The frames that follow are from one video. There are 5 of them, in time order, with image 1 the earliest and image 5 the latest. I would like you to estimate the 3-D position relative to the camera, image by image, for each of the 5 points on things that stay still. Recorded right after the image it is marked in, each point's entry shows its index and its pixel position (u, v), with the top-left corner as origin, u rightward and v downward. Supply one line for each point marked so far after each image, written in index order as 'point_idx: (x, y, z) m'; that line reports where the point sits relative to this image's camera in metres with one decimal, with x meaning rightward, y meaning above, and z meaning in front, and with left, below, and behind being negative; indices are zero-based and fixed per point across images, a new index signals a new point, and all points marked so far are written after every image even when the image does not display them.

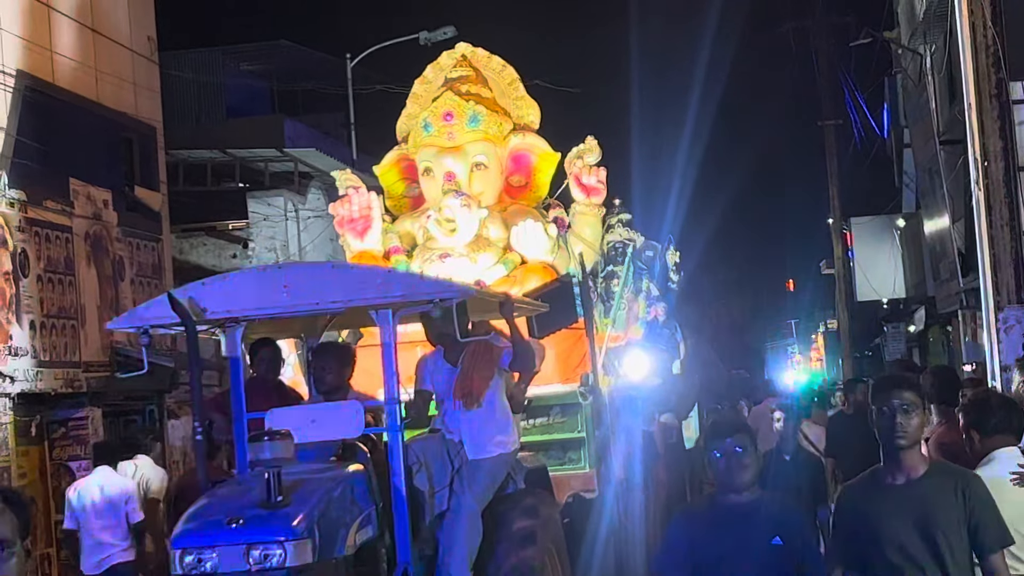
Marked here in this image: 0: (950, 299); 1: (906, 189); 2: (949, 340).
0: (+5.2, -0.2, +11.4) m
1: (+7.1, +1.6, +17.3) m
2: (+6.9, -0.9, +15.0) m
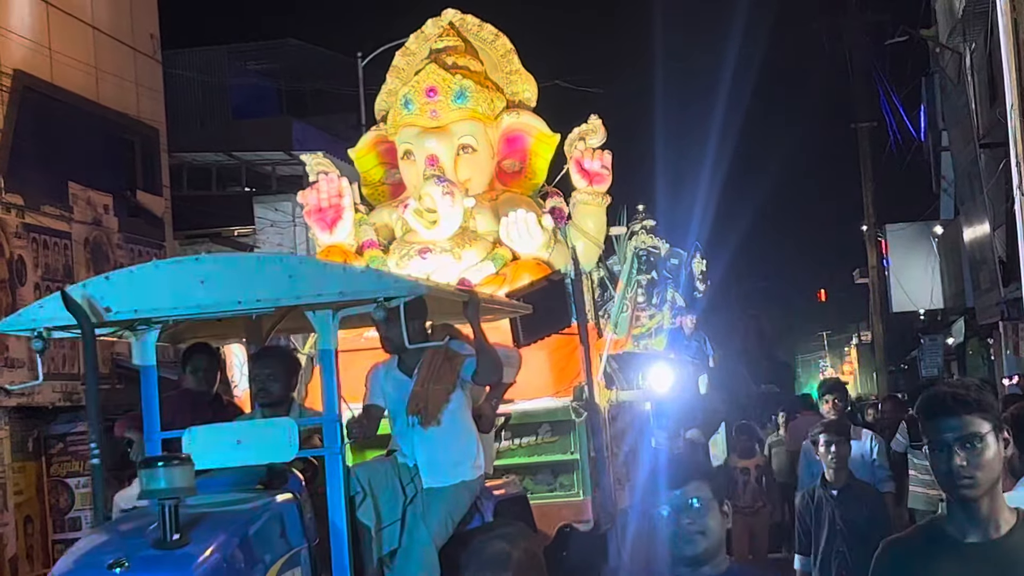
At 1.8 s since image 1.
0: (+5.4, -0.3, +11.1) m
1: (+7.4, +1.4, +17.0) m
2: (+7.1, -1.0, +14.7) m
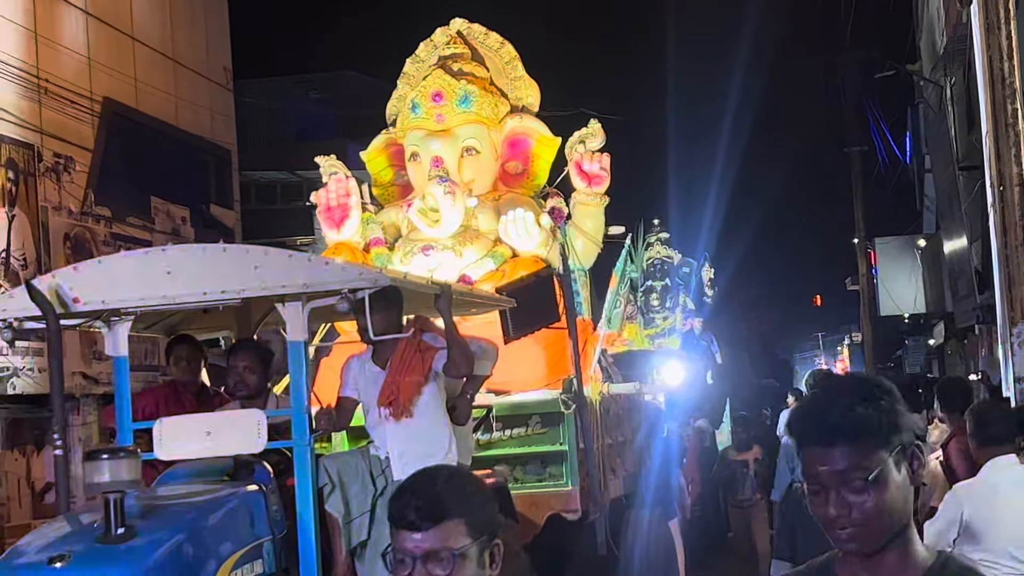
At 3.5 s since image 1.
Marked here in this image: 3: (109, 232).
0: (+5.5, -0.3, +11.7) m
1: (+7.5, +1.4, +17.6) m
2: (+7.2, -1.1, +15.3) m
3: (-4.4, +0.6, +9.5) m
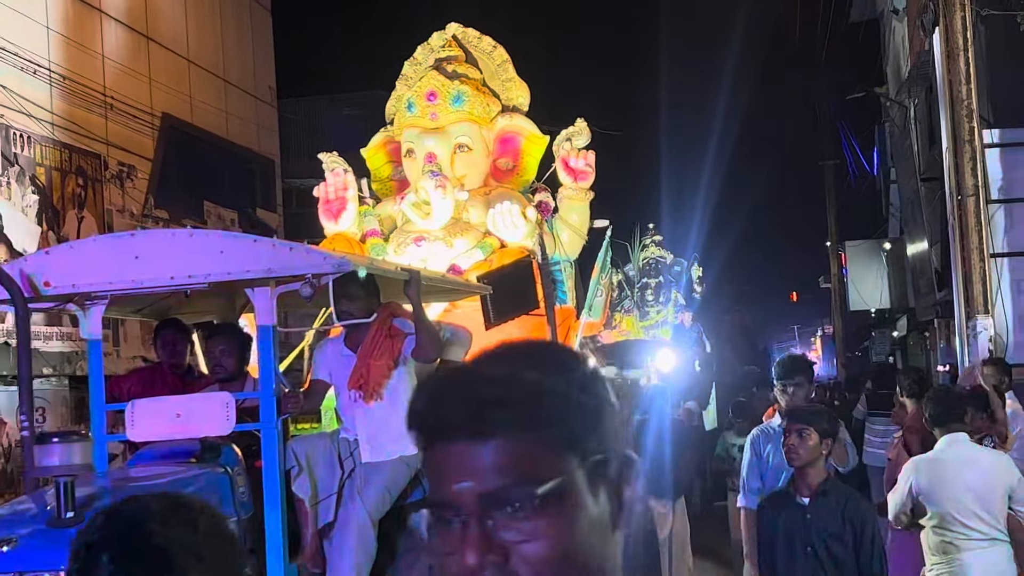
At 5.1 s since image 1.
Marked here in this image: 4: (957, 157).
0: (+5.5, -0.3, +12.4) m
1: (+7.4, +1.5, +18.3) m
2: (+7.1, -1.0, +16.0) m
3: (-4.4, +0.7, +10.0) m
4: (+3.6, +1.1, +7.6) m
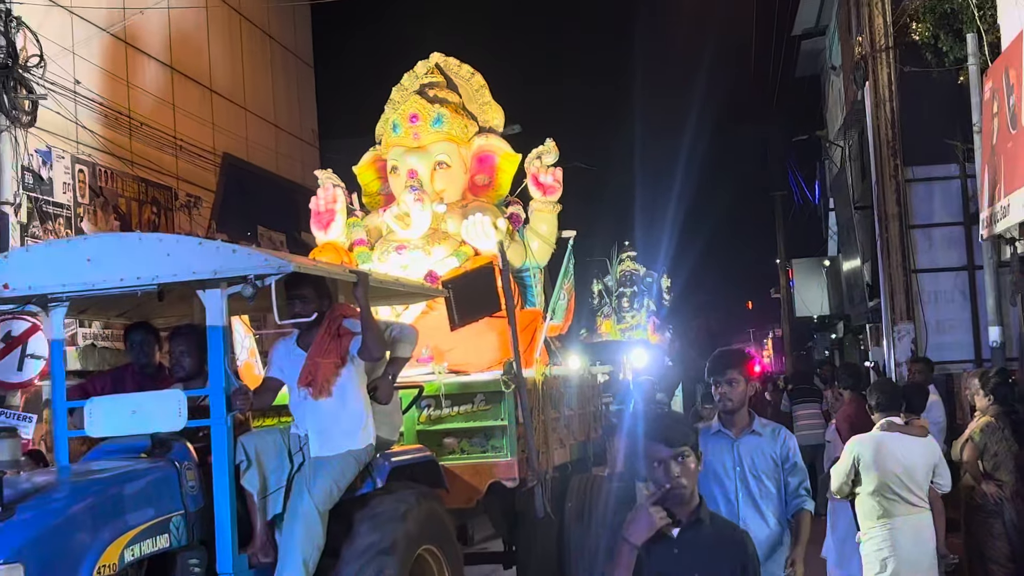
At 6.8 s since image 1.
0: (+5.3, -0.3, +13.7) m
1: (+6.9, +1.4, +19.7) m
2: (+6.8, -1.1, +17.4) m
3: (-4.5, +0.6, +11.0) m
4: (+3.5, +1.0, +8.8) m
